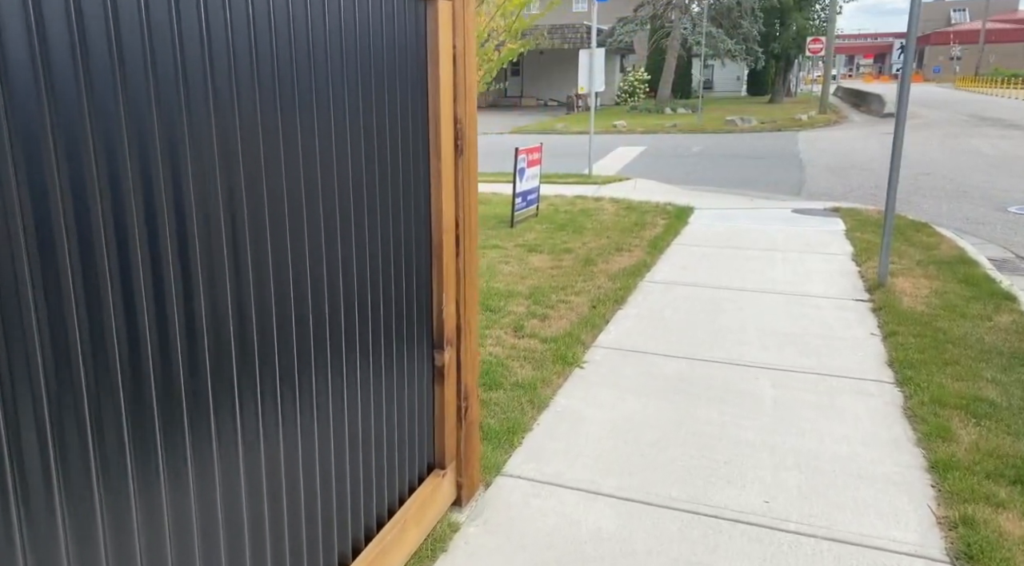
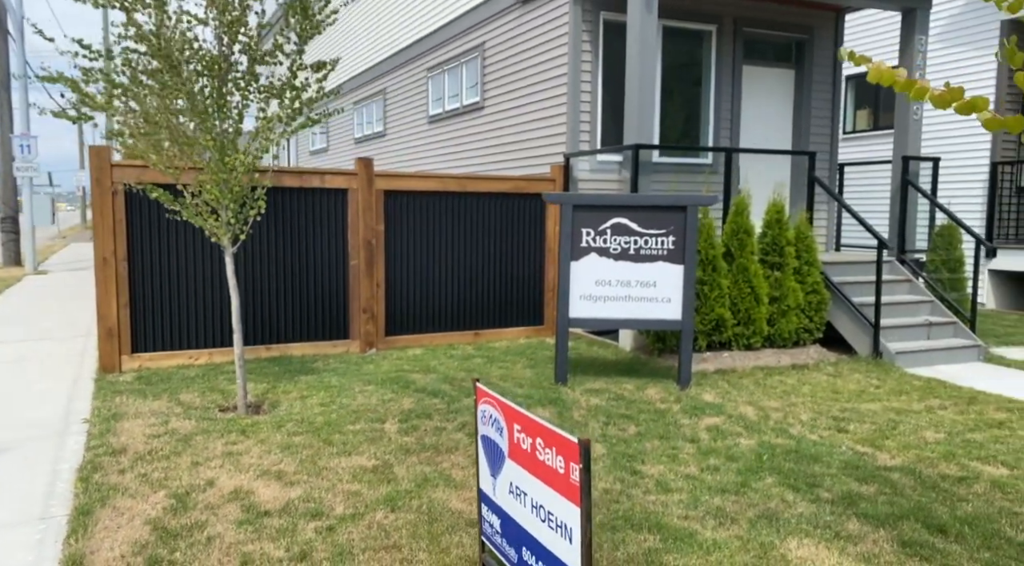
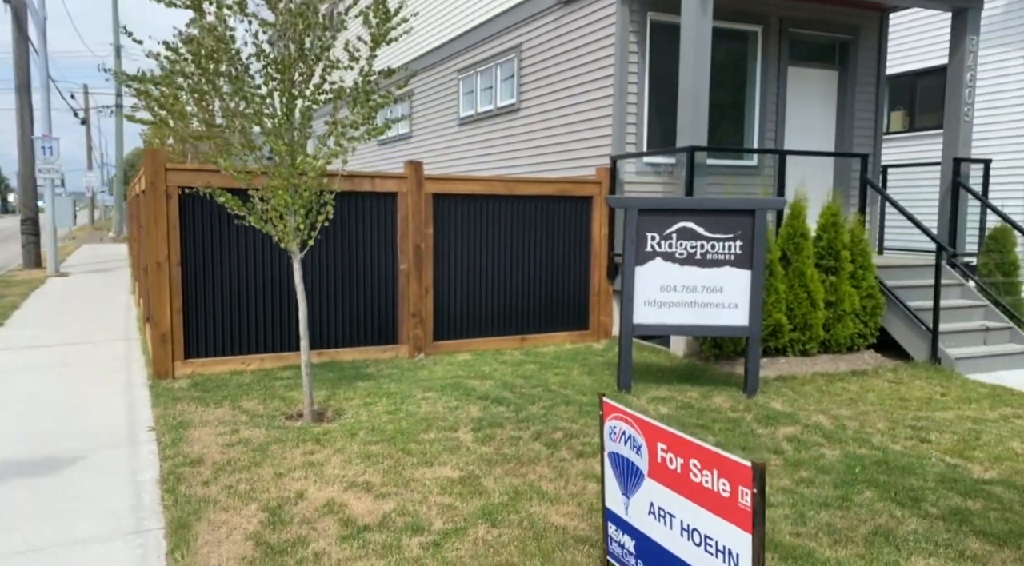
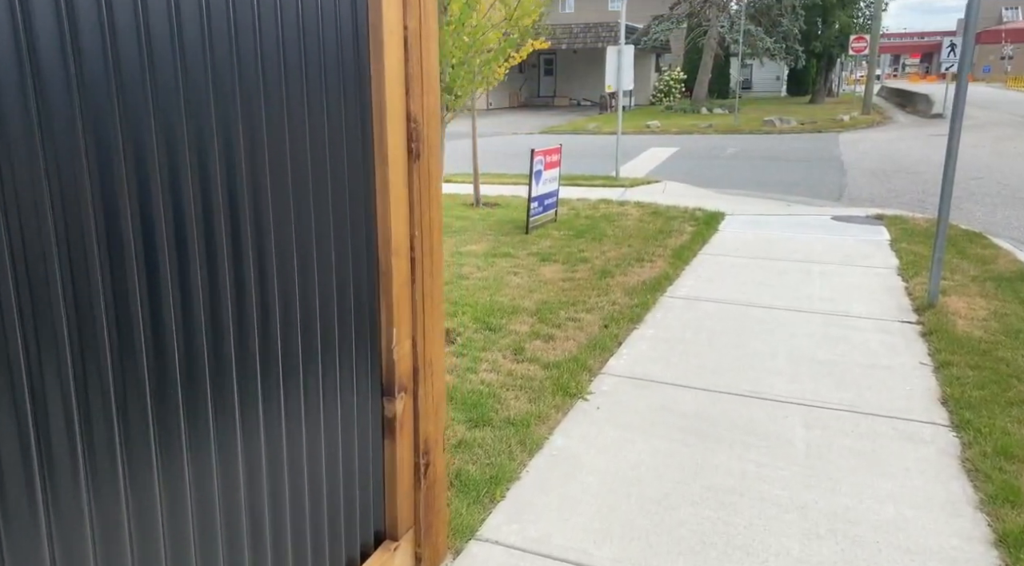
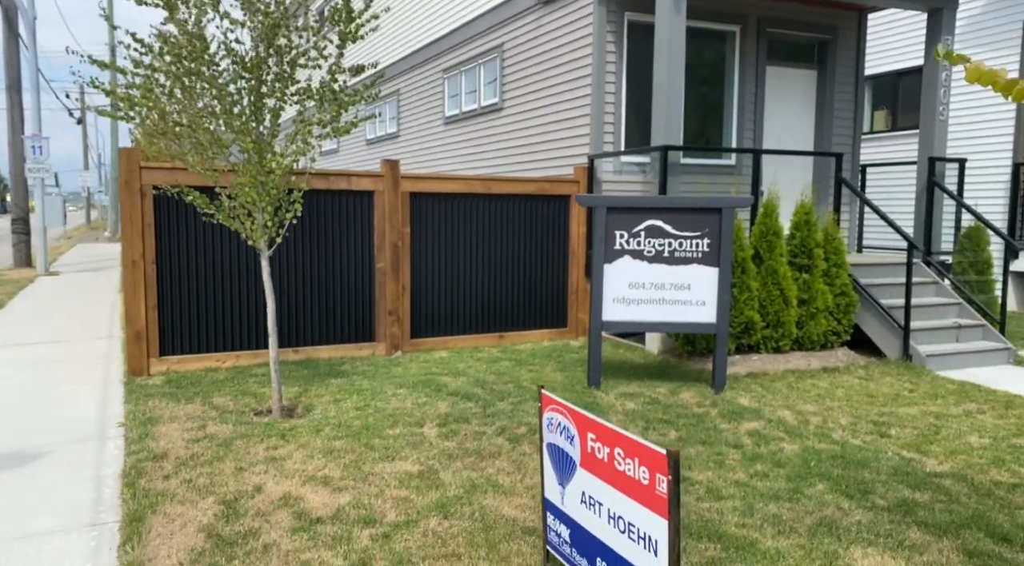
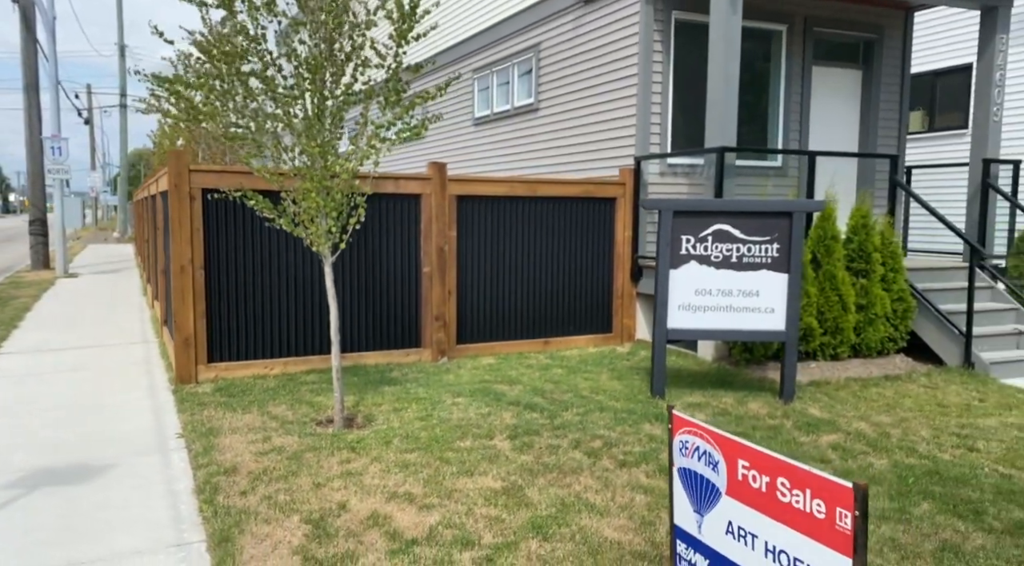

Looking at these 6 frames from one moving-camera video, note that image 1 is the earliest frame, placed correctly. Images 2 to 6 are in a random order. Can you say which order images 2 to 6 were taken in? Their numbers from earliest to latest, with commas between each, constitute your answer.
4, 6, 3, 5, 2
